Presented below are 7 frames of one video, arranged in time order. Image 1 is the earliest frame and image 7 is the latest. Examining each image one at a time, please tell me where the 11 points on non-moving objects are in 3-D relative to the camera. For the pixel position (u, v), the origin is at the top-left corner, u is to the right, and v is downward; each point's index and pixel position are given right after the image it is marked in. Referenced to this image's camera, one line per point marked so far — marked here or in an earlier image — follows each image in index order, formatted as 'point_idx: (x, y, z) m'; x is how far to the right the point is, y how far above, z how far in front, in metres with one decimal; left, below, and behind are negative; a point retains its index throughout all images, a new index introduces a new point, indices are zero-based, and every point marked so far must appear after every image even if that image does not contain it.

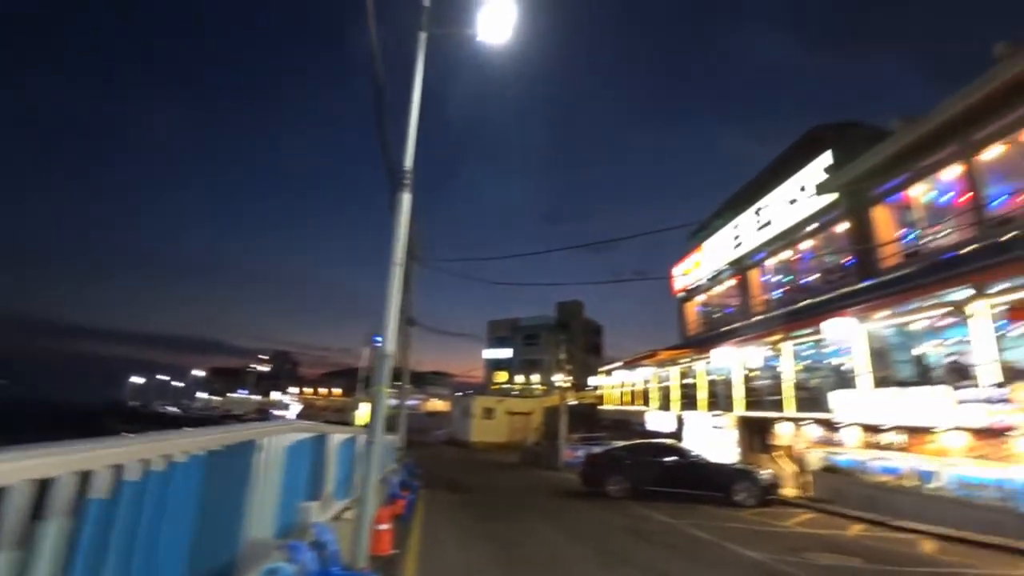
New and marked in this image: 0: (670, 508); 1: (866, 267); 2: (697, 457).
0: (+5.2, -7.3, +15.1) m
1: (+13.0, +0.8, +17.0) m
2: (+6.9, -6.2, +16.6) m
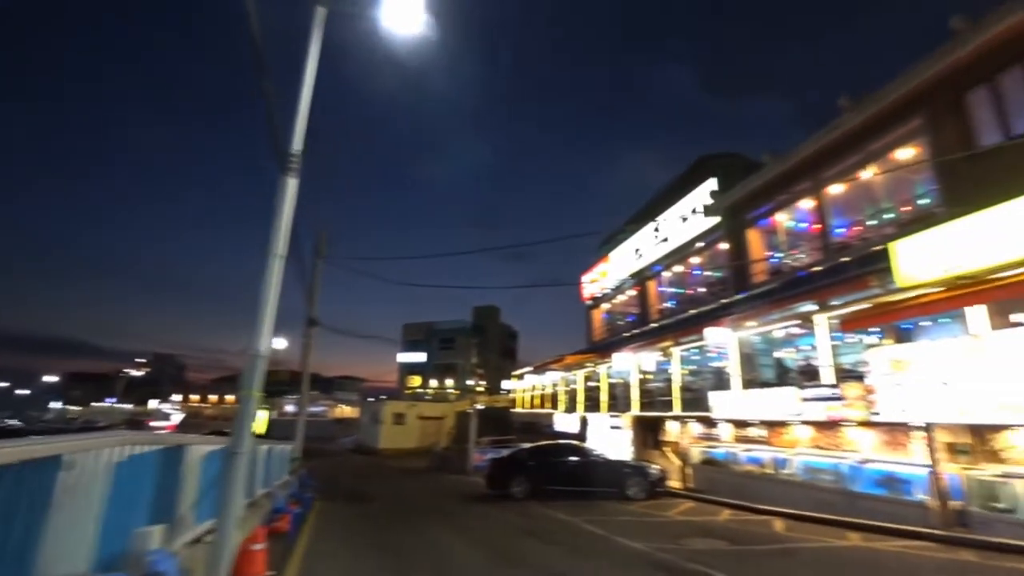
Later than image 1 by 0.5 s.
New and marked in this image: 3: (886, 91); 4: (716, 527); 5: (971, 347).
0: (+2.0, -7.5, +15.9) m
1: (+9.5, +0.3, +19.2) m
2: (+3.3, -6.5, +17.7) m
3: (+10.5, +5.6, +13.0) m
4: (+5.3, -6.2, +11.8) m
5: (+9.0, -1.2, +8.9) m
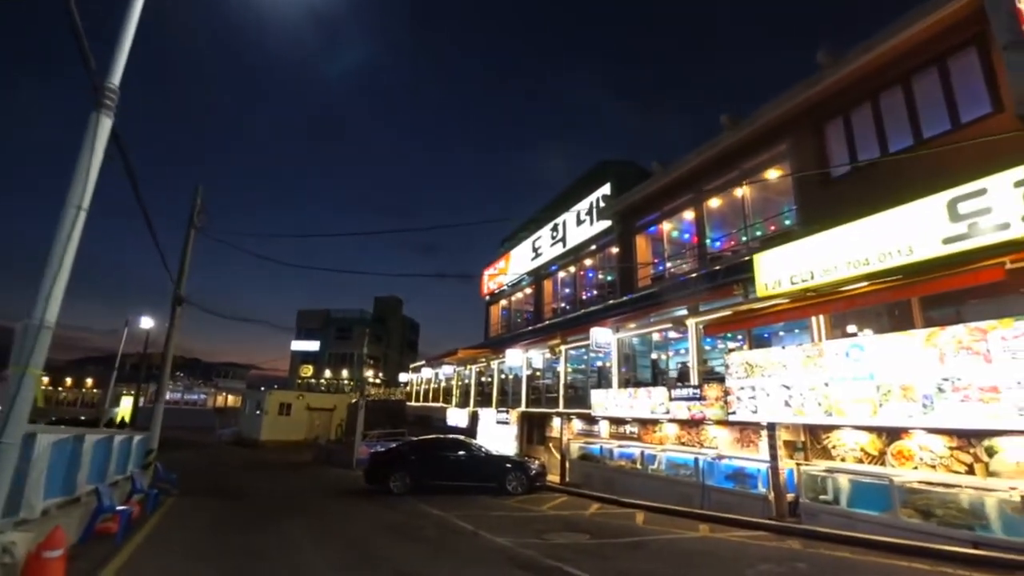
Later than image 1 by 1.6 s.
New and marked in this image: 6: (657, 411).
0: (-2.3, -7.1, +15.2) m
1: (+5.0, +0.2, +19.9) m
2: (-1.2, -6.1, +17.2) m
3: (+7.7, +5.3, +14.0) m
4: (+1.8, -6.1, +11.9) m
5: (+6.4, -1.4, +9.8) m
6: (+4.4, -3.7, +13.9) m
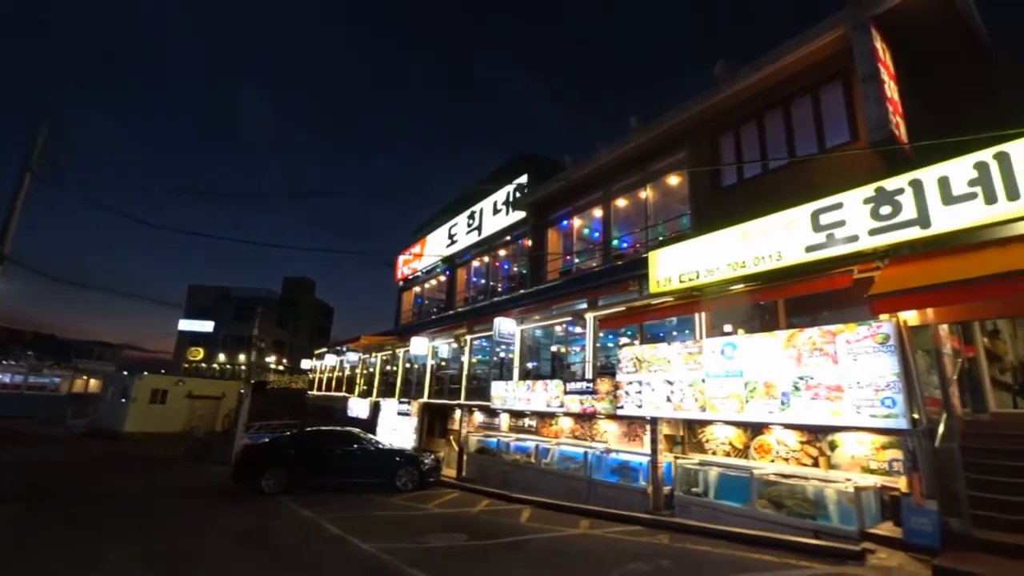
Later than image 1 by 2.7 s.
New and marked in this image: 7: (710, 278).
0: (-5.8, -6.6, +14.0) m
1: (+1.0, +0.5, +19.8) m
2: (-5.0, -5.6, +16.2) m
3: (+4.8, +5.4, +14.3) m
4: (-1.1, -5.8, +11.5) m
5: (+3.9, -1.4, +10.0) m
6: (+1.2, -3.5, +13.8) m
7: (+4.3, +0.2, +9.9) m
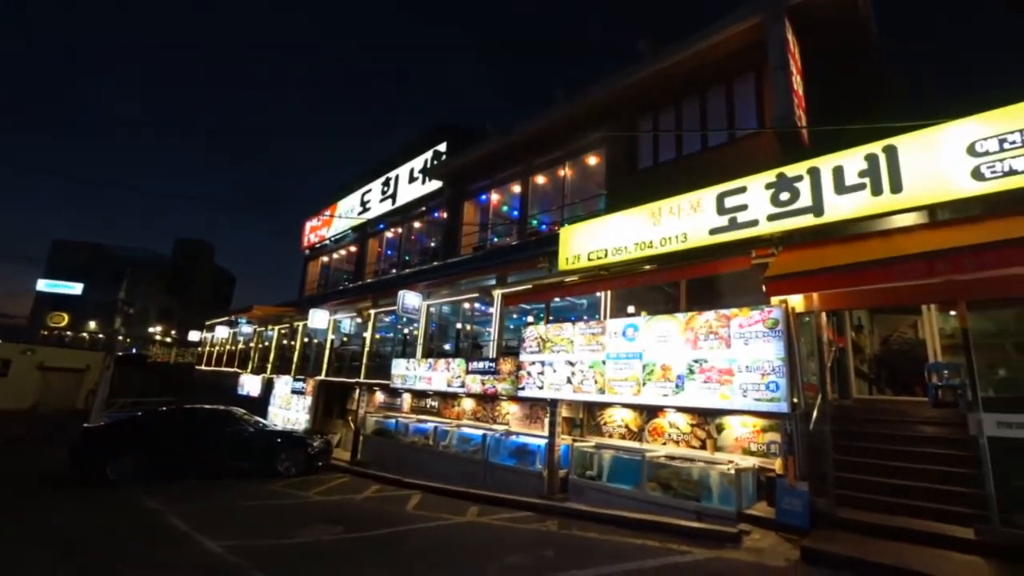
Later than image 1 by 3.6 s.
0: (-8.8, -5.4, +12.2) m
1: (-2.7, +1.6, +18.8) m
2: (-8.4, -4.4, +14.4) m
3: (+2.3, +6.0, +13.8) m
4: (-3.7, -5.0, +10.4) m
5: (+1.7, -1.0, +9.7) m
6: (-1.7, -2.7, +13.1) m
7: (+2.2, +0.6, +9.6) m
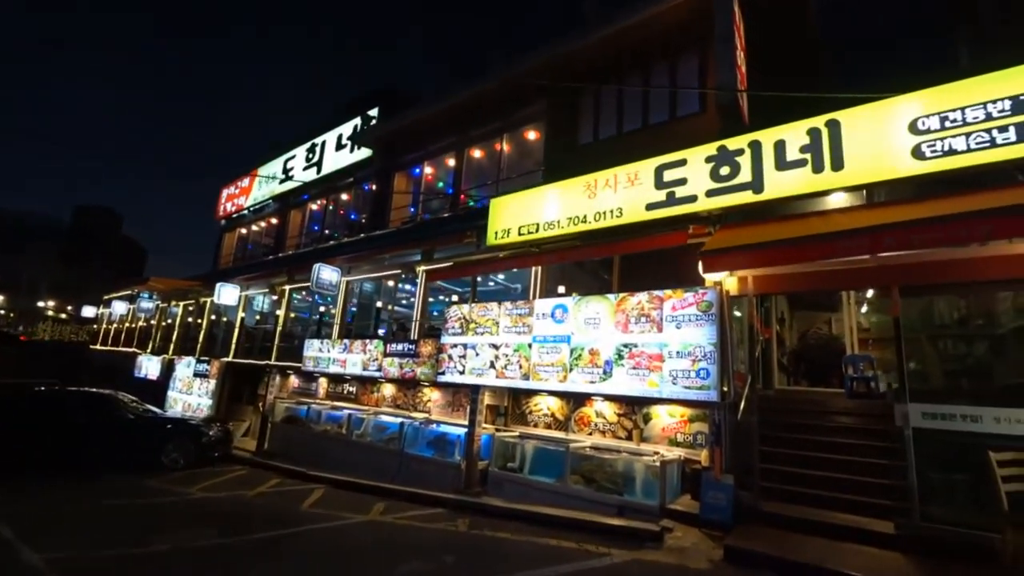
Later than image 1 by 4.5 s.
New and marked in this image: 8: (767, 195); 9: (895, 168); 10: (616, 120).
0: (-10.8, -4.5, +10.2) m
1: (-5.2, +2.4, +17.3) m
2: (-10.6, -3.4, +12.4) m
3: (+0.5, +6.5, +12.9) m
4: (-5.5, -4.3, +9.0) m
5: (+0.2, -0.5, +8.9) m
6: (-3.7, -2.0, +11.8) m
7: (+0.7, +1.1, +8.8) m
8: (+3.8, +1.4, +6.7) m
9: (+5.0, +1.5, +5.9) m
10: (+2.7, +4.4, +11.8) m
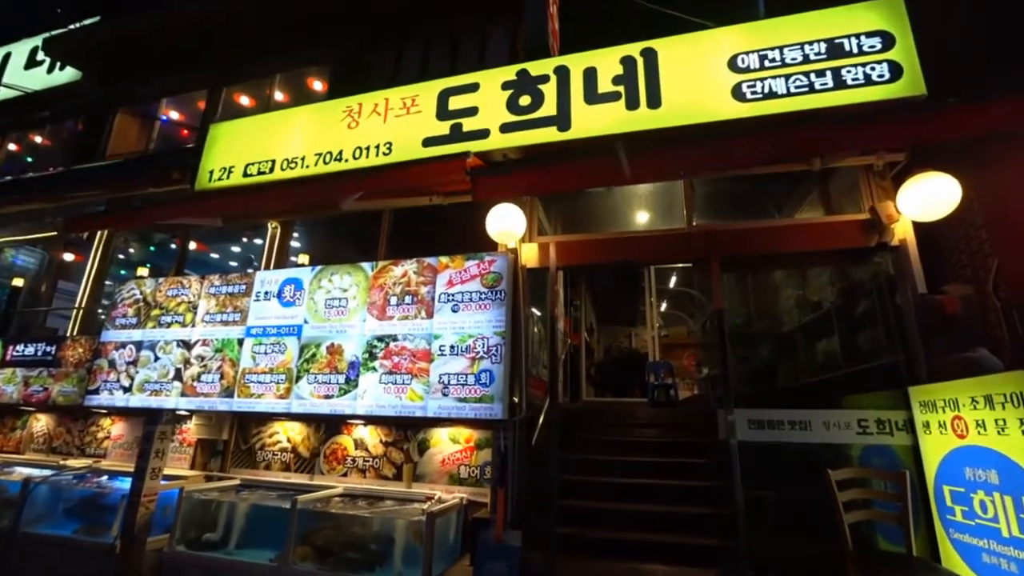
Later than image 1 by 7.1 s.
0: (-14.3, -3.5, +2.8) m
1: (-11.3, +2.8, +11.8) m
2: (-14.8, -2.5, +5.1) m
3: (-4.3, +6.7, +9.9) m
4: (-9.0, -3.6, +3.6) m
5: (-3.5, -0.1, +5.7) m
6: (-8.2, -1.5, +7.0) m
7: (-2.9, +1.5, +5.9) m
8: (+0.7, +1.7, +5.0) m
9: (+2.2, +1.8, +4.7) m
10: (-1.9, +4.6, +9.5) m
